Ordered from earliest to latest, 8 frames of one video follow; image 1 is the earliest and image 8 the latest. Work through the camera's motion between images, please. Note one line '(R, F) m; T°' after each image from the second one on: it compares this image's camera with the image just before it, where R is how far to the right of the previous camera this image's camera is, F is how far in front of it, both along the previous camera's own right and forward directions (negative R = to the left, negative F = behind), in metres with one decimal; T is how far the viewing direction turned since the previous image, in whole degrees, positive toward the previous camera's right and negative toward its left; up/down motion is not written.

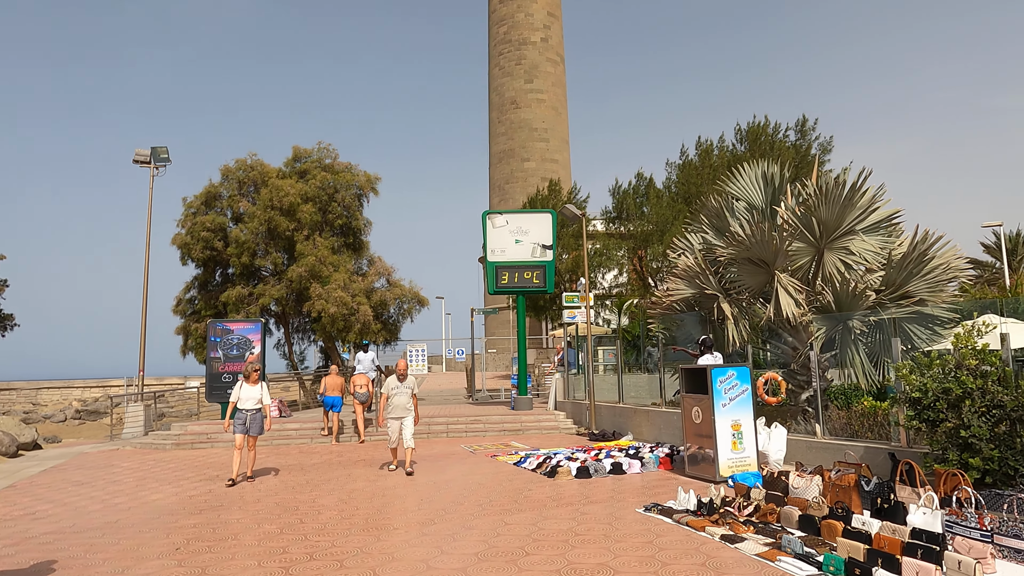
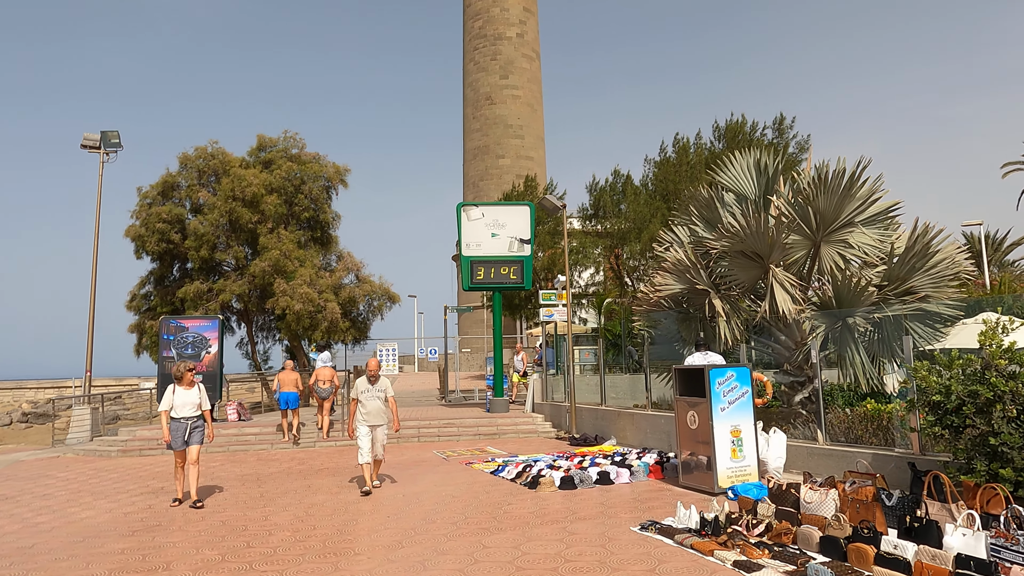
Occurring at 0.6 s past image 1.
(-0.1, +0.9) m; +2°
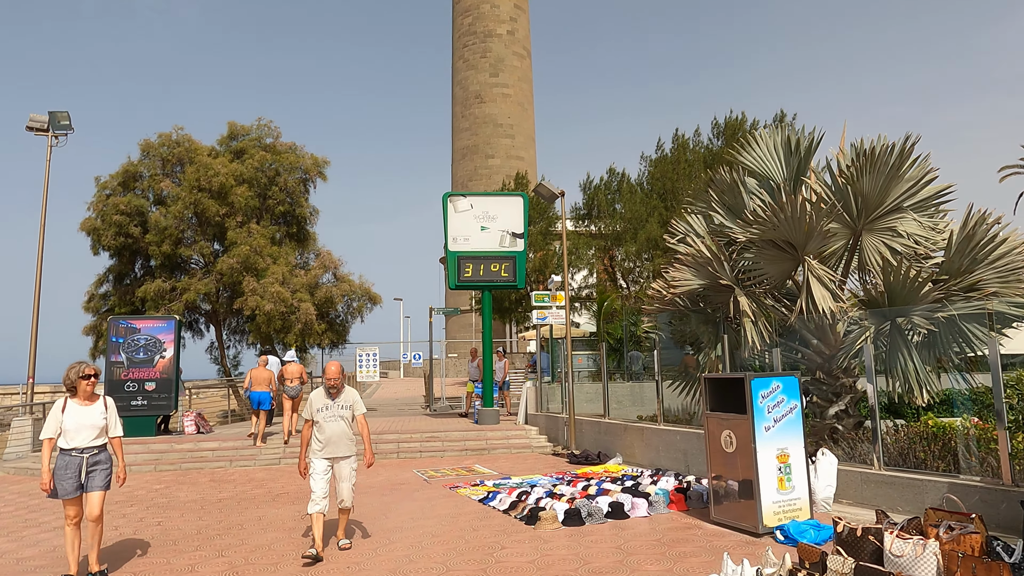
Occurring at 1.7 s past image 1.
(-0.1, +1.7) m; +1°
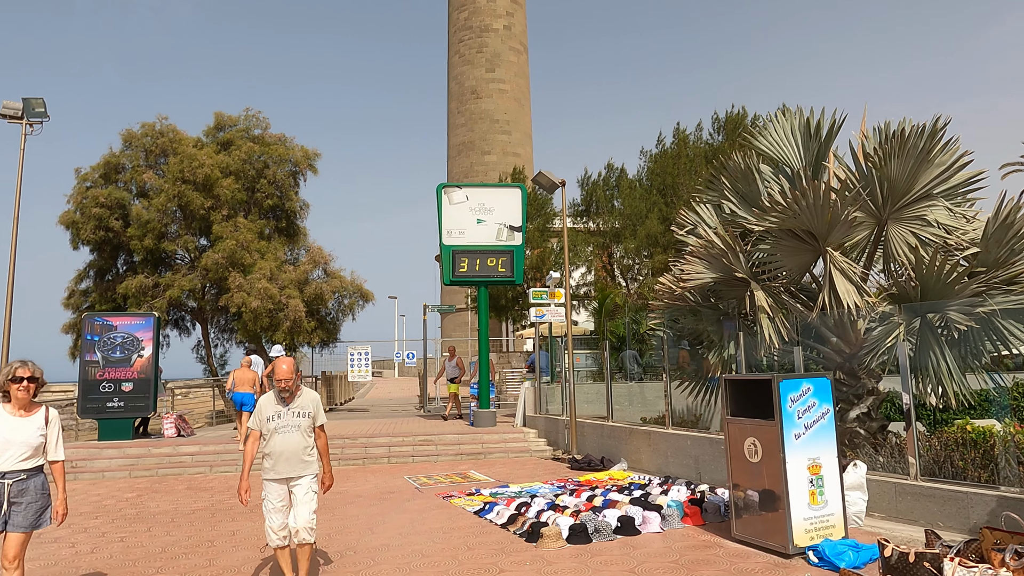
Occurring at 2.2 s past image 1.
(0.0, +0.8) m; 0°
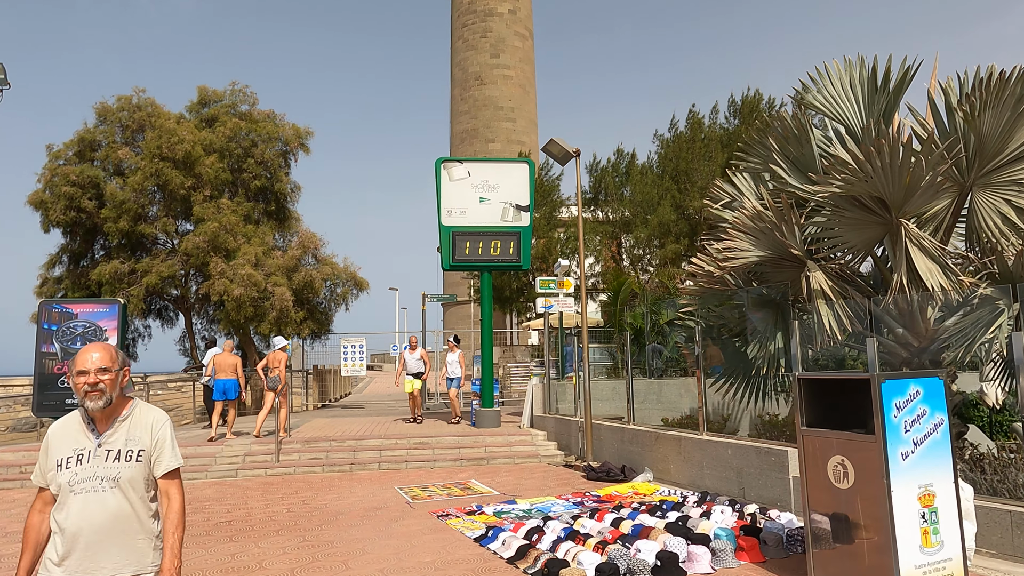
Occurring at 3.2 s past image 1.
(-0.1, +1.6) m; 0°
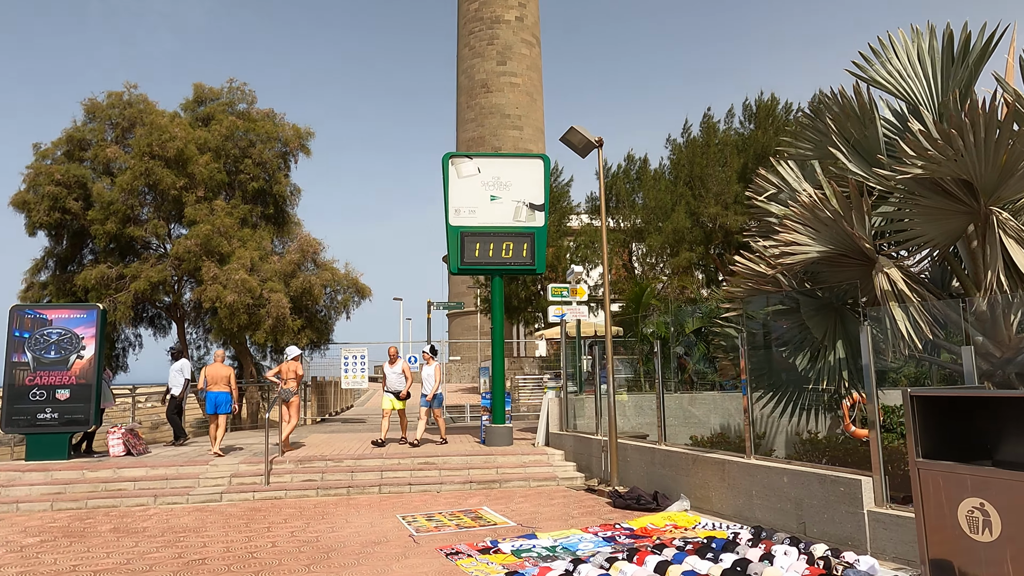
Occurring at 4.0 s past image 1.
(-0.2, +1.1) m; 0°
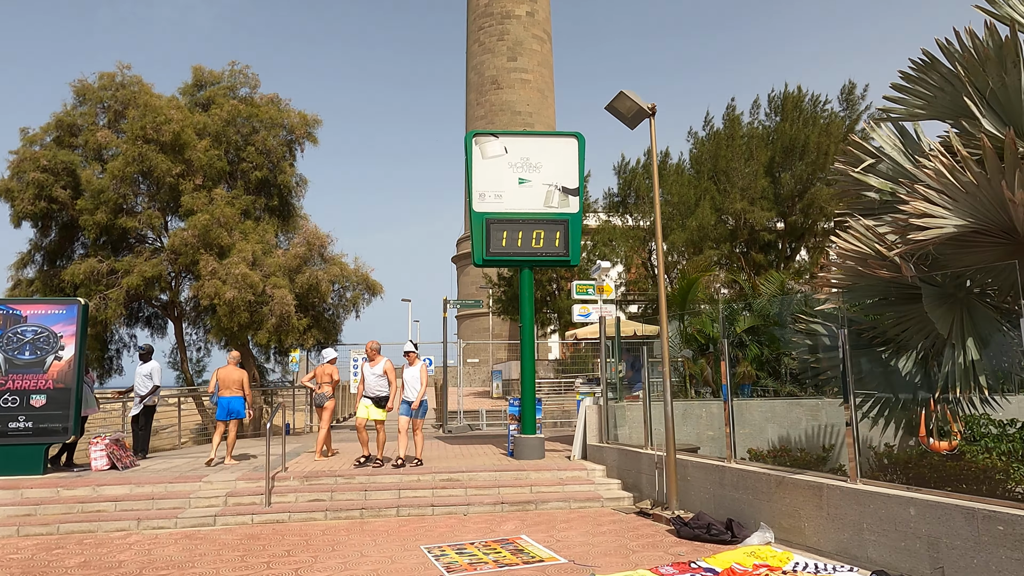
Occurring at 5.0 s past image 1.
(-0.5, +1.4) m; 0°
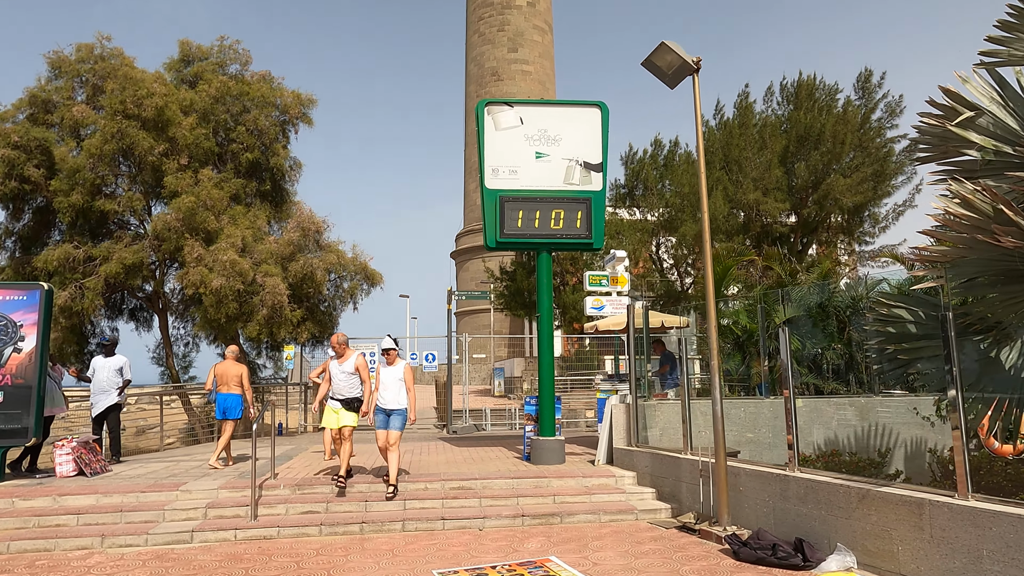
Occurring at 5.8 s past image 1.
(-0.3, +1.2) m; 0°
